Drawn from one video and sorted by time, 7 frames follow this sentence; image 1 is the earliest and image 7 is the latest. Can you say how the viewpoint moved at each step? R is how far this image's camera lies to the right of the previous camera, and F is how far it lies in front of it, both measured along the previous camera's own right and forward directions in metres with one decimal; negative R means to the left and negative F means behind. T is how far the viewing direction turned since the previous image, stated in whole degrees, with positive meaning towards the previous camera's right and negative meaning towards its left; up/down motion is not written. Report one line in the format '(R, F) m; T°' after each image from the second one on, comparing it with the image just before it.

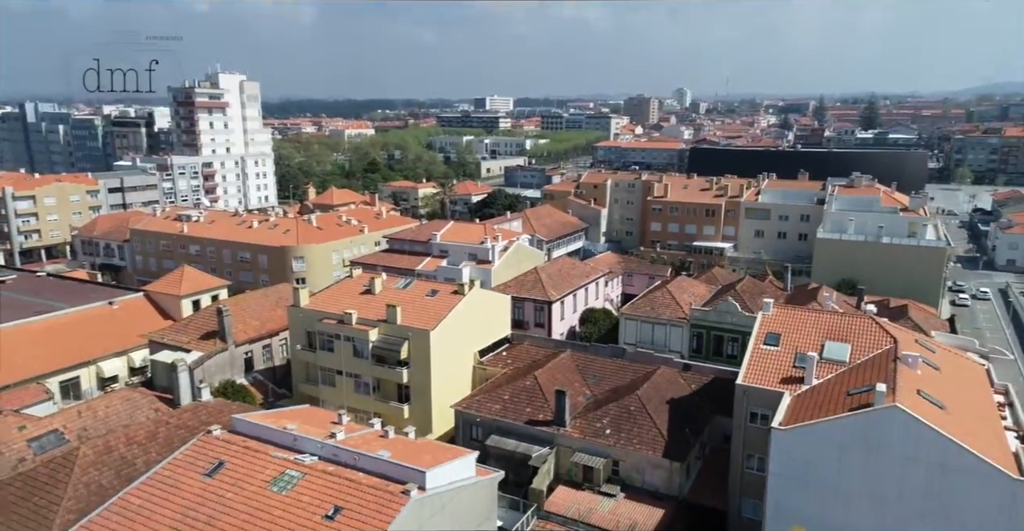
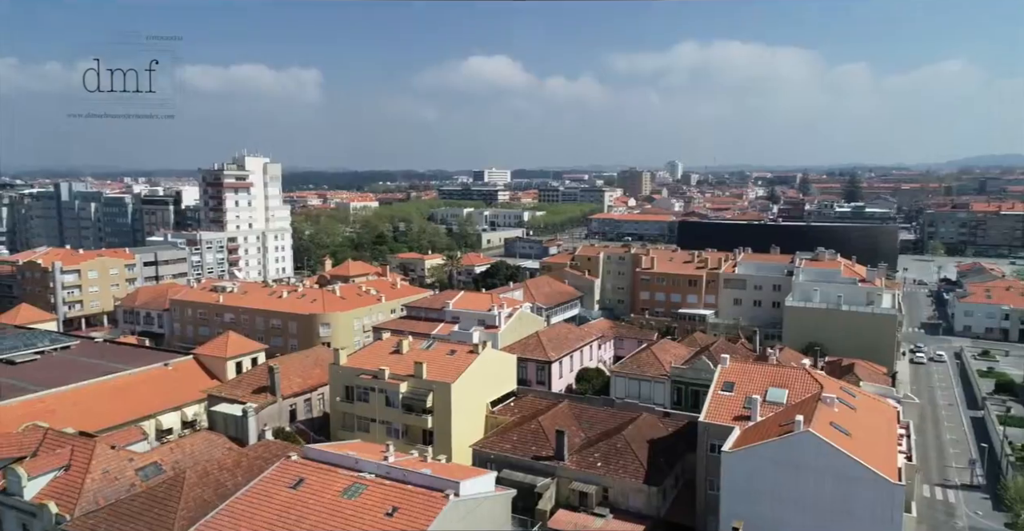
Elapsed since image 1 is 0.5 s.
(-0.1, -0.8) m; 0°
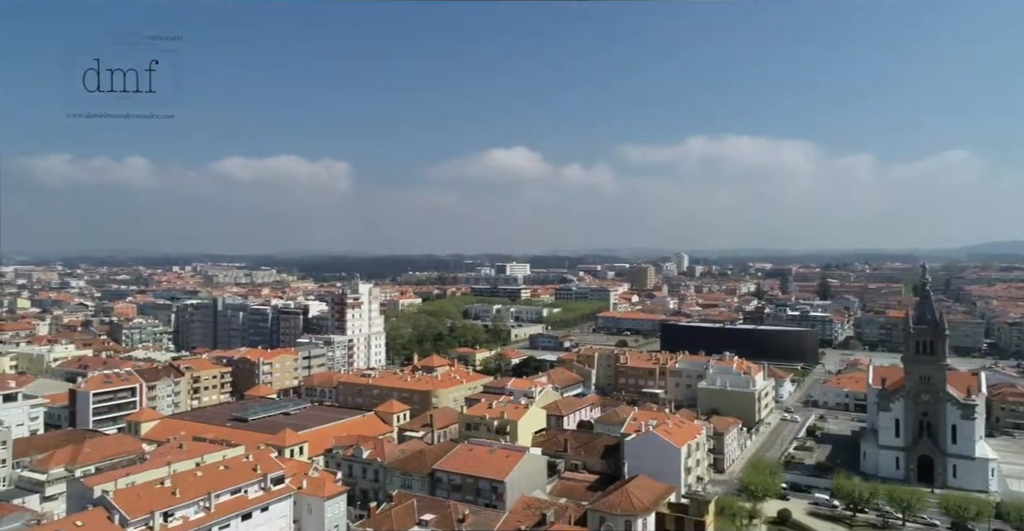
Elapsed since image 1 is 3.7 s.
(-0.2, -5.7) m; -1°
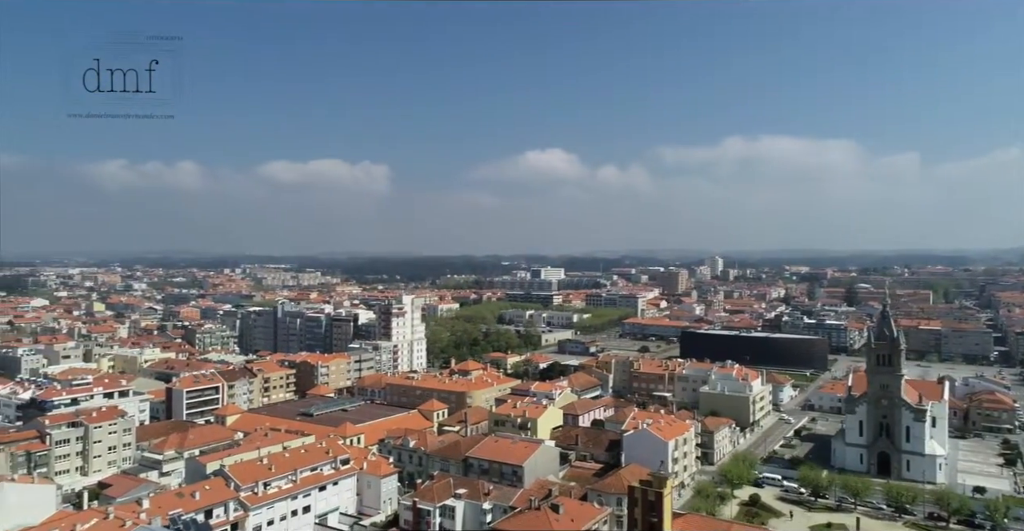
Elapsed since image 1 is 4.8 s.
(+0.3, -1.9) m; -3°
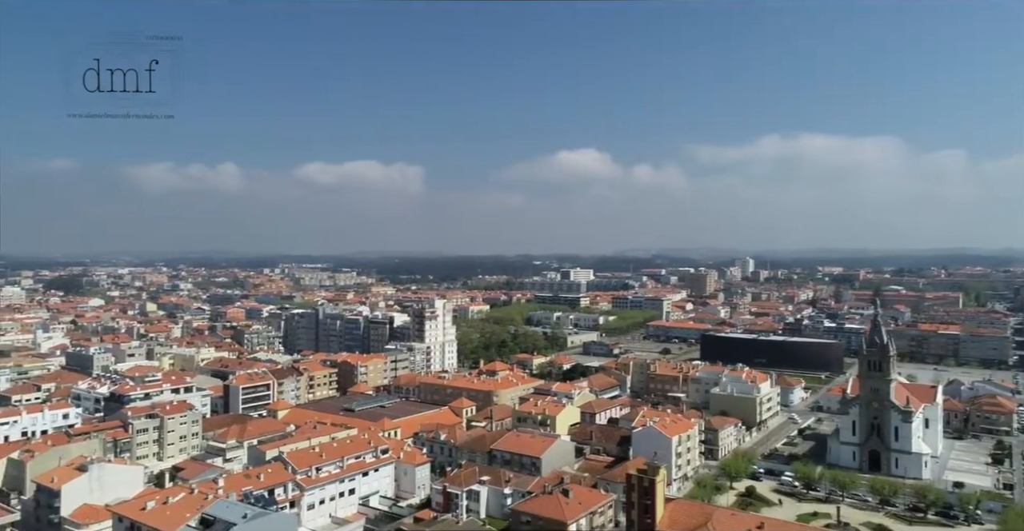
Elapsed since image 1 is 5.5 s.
(+0.2, -1.2) m; -2°
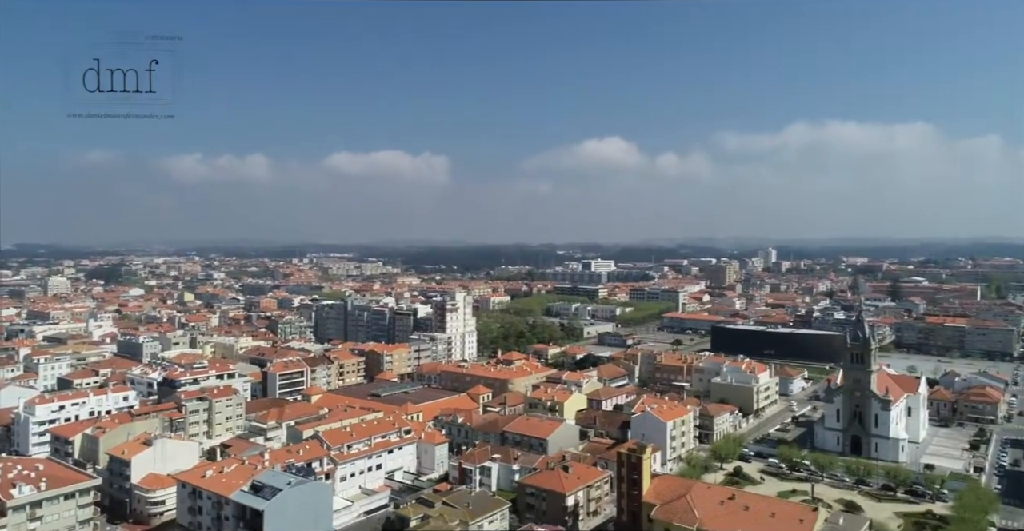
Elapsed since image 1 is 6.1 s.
(+0.2, -1.2) m; -2°
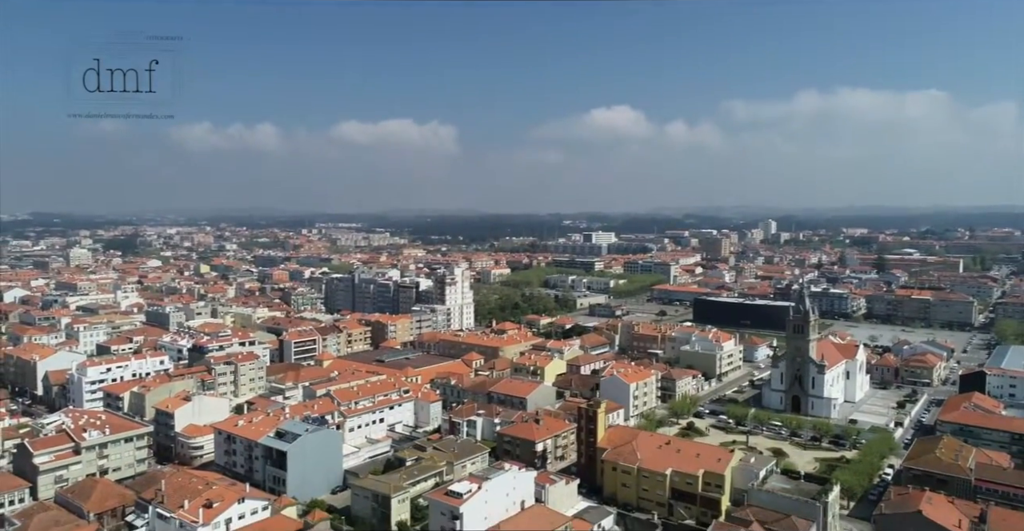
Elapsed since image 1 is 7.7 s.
(+0.4, -1.9) m; -1°
